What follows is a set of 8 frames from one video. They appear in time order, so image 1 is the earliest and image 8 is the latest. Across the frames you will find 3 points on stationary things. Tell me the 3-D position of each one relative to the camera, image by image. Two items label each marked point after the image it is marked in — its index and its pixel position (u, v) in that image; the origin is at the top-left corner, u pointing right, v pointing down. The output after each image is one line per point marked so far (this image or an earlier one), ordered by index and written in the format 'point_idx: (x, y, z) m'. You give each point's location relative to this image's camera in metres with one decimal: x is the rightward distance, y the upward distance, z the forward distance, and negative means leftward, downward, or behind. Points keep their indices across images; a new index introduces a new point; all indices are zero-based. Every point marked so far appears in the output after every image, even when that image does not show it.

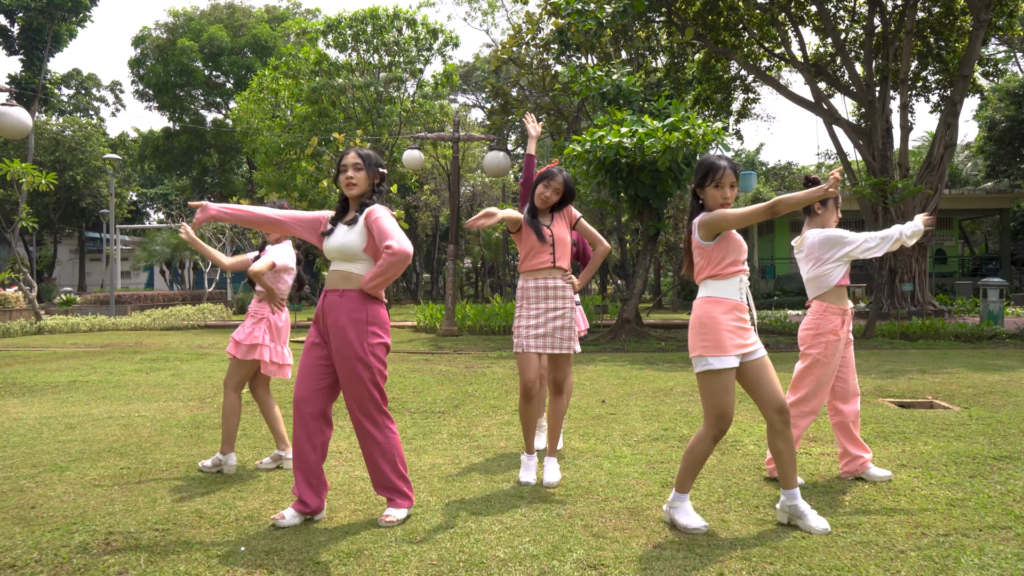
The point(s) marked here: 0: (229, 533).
0: (-1.0, -0.8, +2.7) m
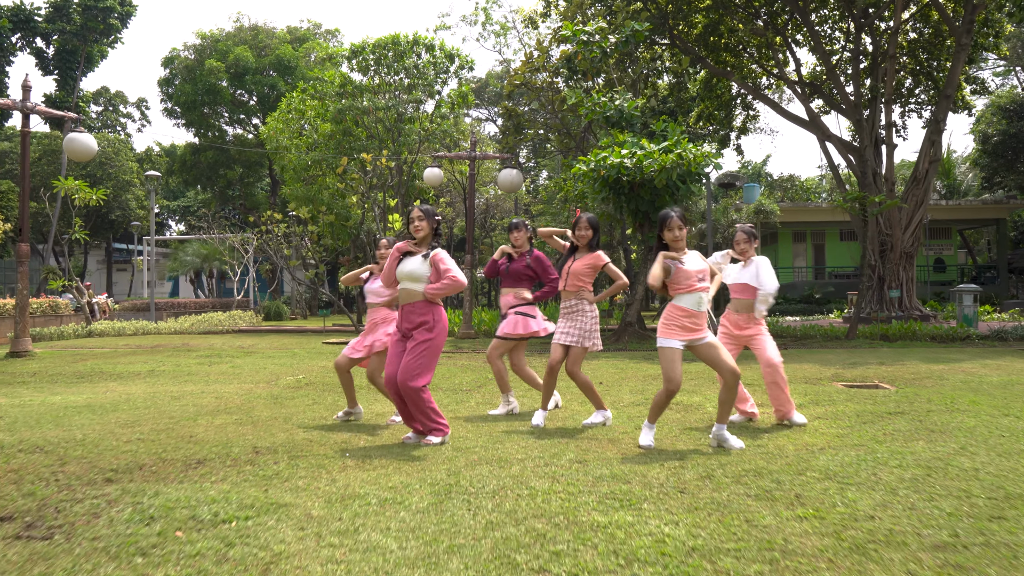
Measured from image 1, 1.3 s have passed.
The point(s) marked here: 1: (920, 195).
0: (-0.9, -0.8, +4.0) m
1: (+8.9, +2.0, +17.3) m
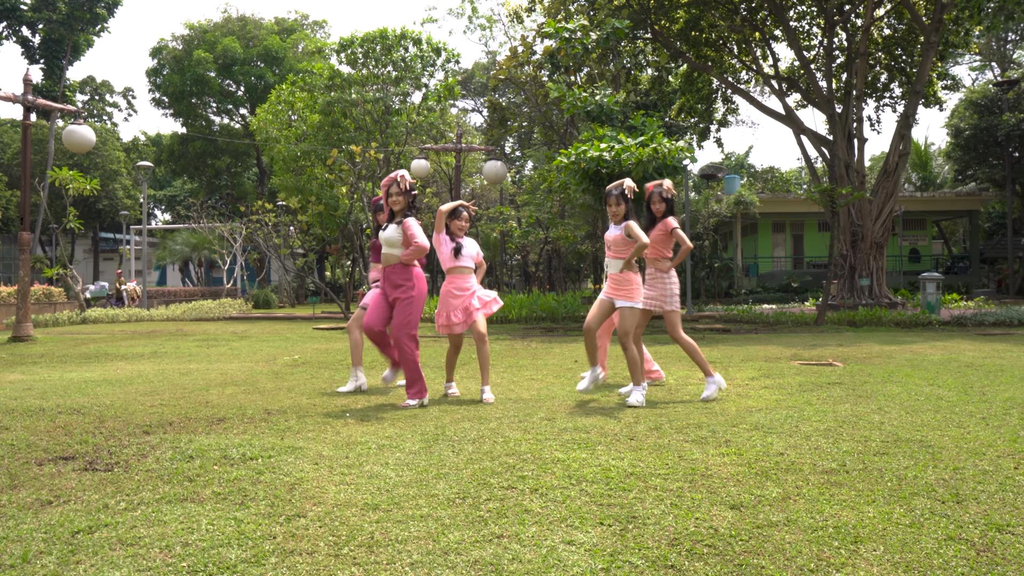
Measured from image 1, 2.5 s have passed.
0: (-1.0, -0.7, +4.5) m
1: (+8.6, +2.3, +18.0) m
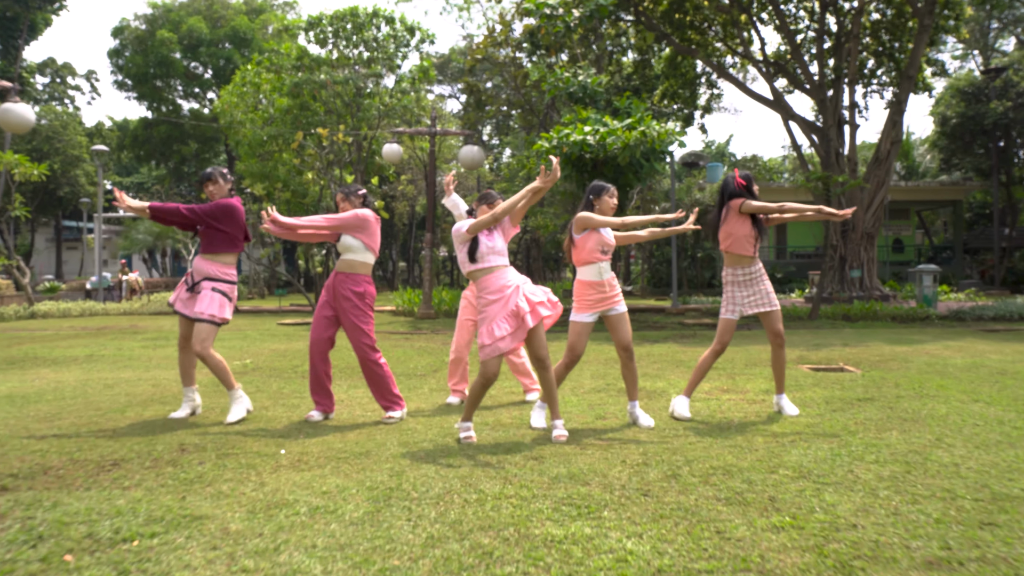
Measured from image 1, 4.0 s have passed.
0: (-1.1, -0.7, +3.6) m
1: (+8.1, +2.5, +17.3) m
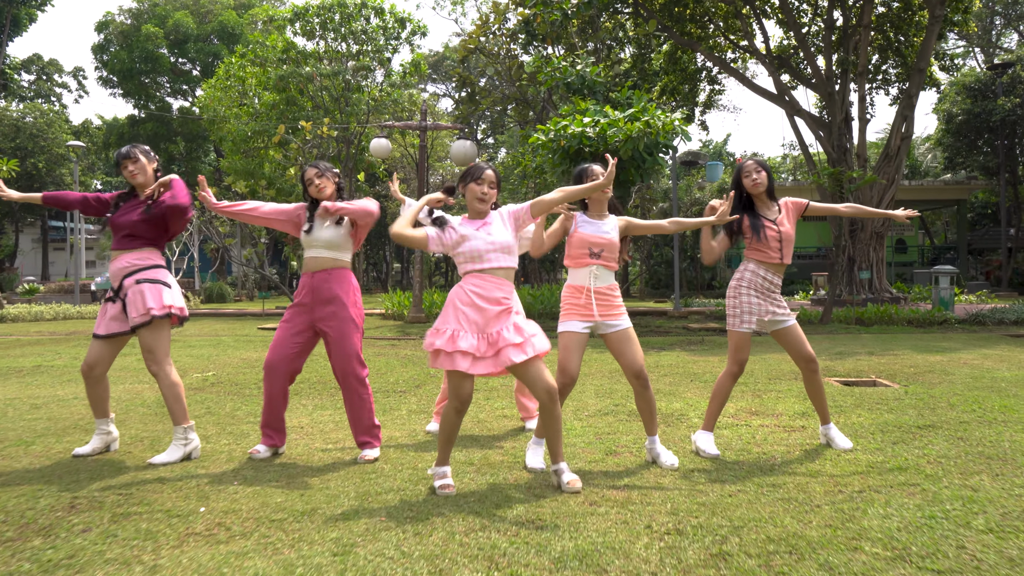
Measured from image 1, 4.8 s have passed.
0: (-1.2, -0.7, +2.8) m
1: (+8.0, +2.4, +16.6) m
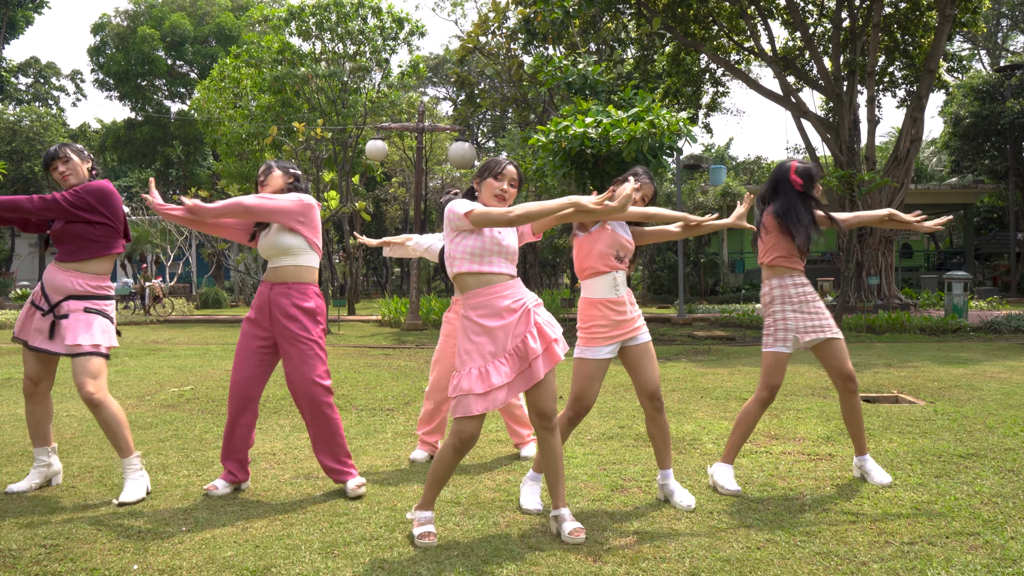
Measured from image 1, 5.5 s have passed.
0: (-1.2, -0.8, +2.4) m
1: (+8.0, +2.3, +16.2) m
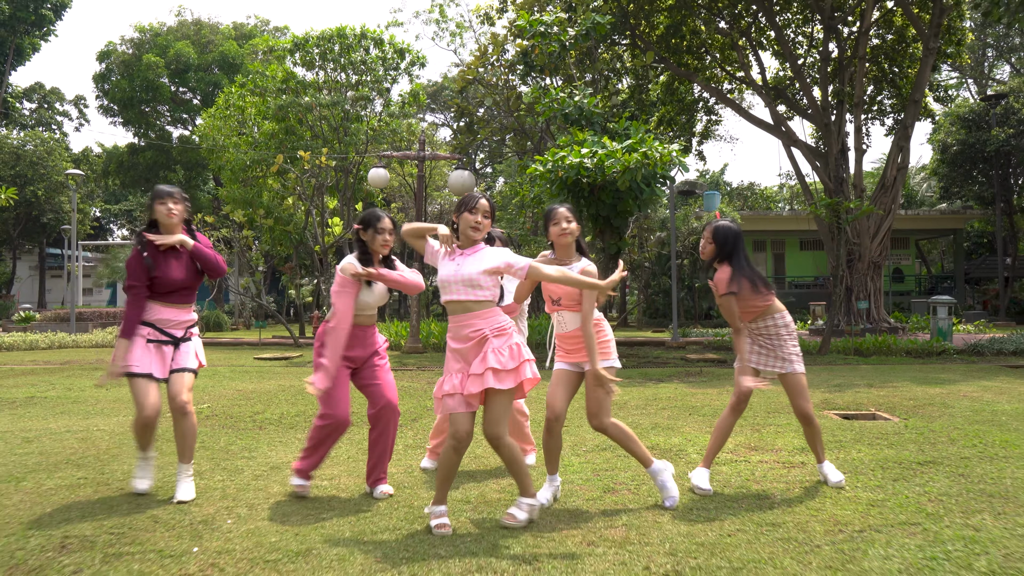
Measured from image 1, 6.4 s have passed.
0: (-1.2, -0.9, +2.8) m
1: (+7.9, +1.8, +16.7) m
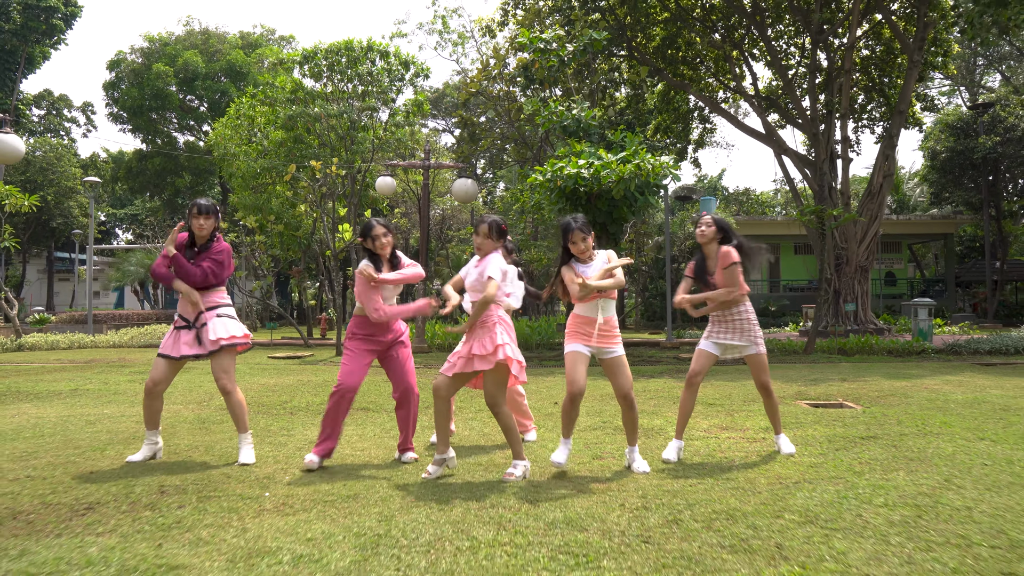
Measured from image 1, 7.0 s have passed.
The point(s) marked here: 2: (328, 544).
0: (-1.1, -0.9, +3.5) m
1: (+8.0, +1.7, +17.4) m
2: (-0.6, -0.8, +2.5) m
